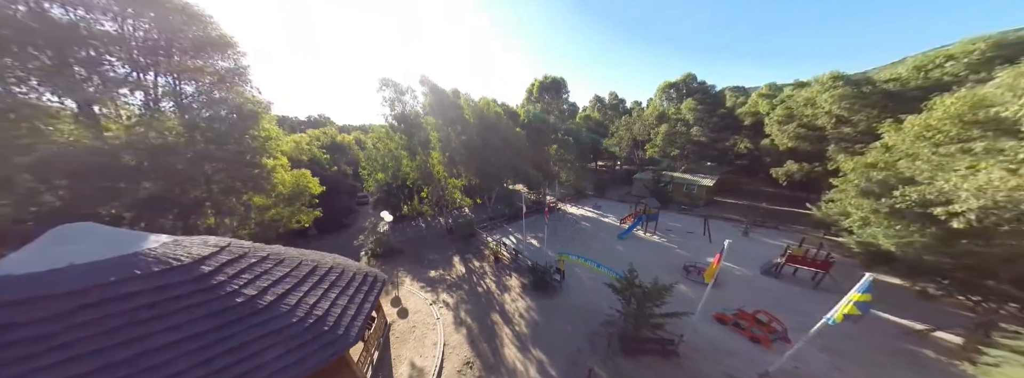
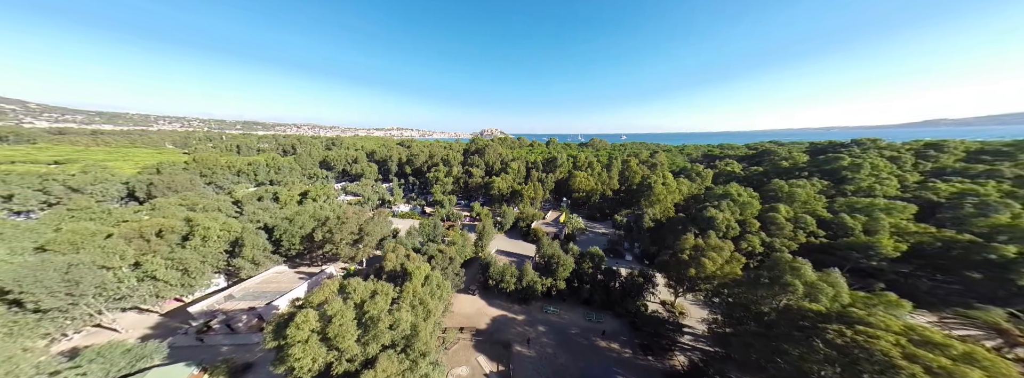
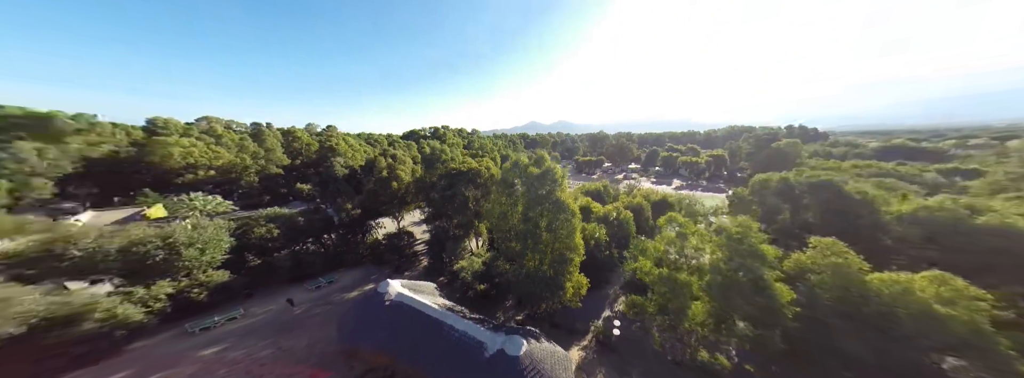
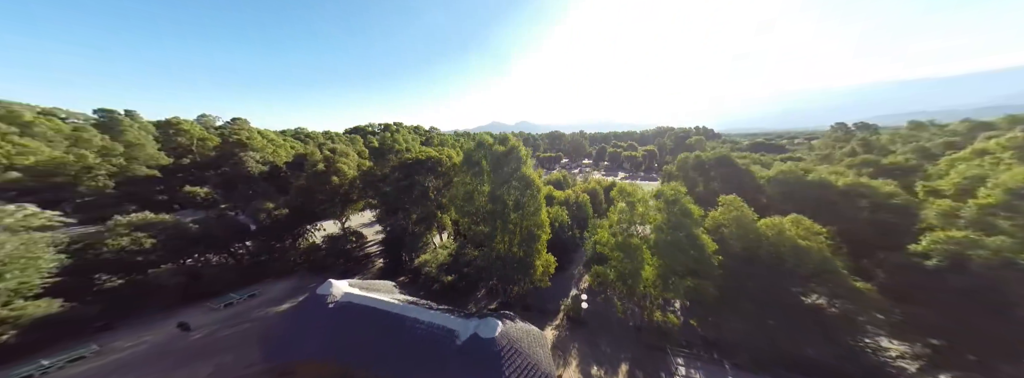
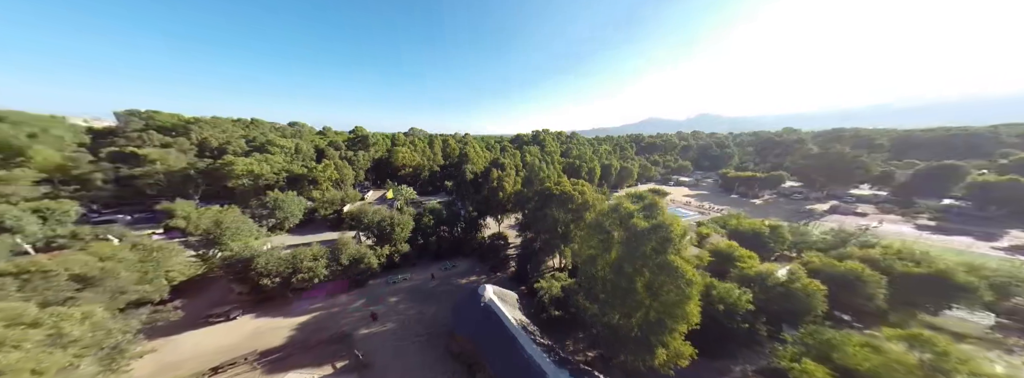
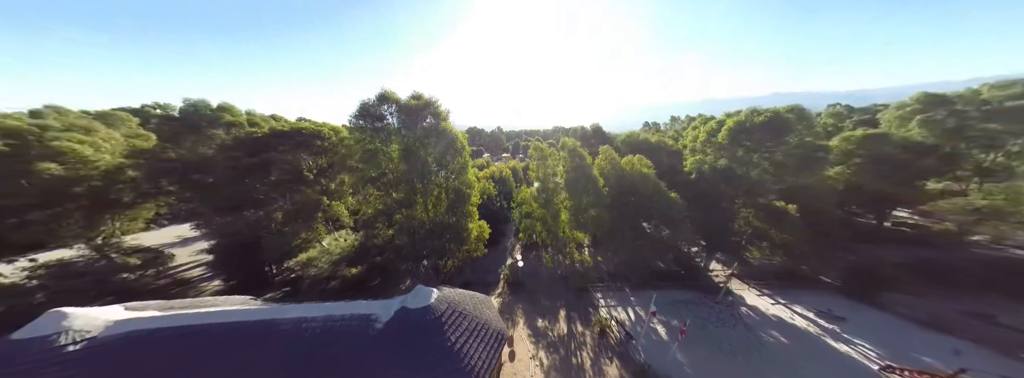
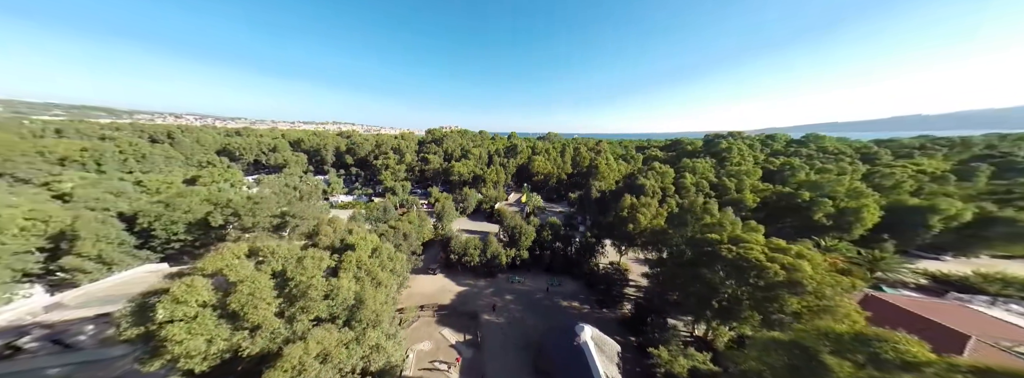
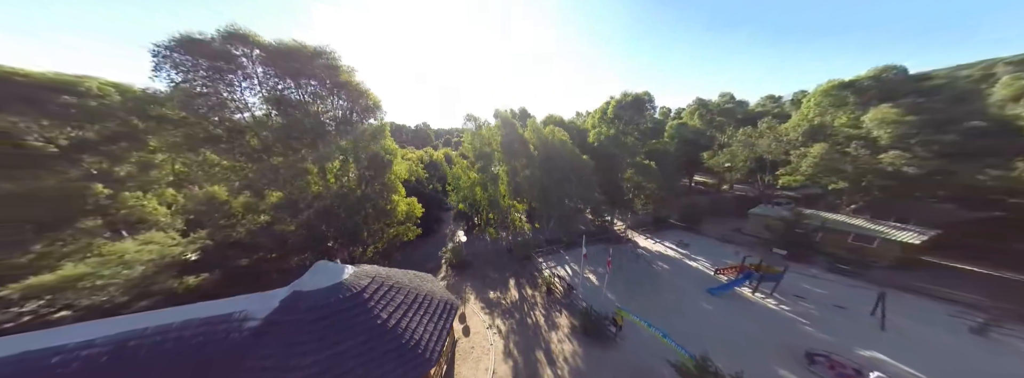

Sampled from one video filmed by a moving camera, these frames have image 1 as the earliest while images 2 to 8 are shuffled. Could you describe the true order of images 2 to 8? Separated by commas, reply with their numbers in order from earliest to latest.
8, 6, 4, 3, 5, 7, 2
